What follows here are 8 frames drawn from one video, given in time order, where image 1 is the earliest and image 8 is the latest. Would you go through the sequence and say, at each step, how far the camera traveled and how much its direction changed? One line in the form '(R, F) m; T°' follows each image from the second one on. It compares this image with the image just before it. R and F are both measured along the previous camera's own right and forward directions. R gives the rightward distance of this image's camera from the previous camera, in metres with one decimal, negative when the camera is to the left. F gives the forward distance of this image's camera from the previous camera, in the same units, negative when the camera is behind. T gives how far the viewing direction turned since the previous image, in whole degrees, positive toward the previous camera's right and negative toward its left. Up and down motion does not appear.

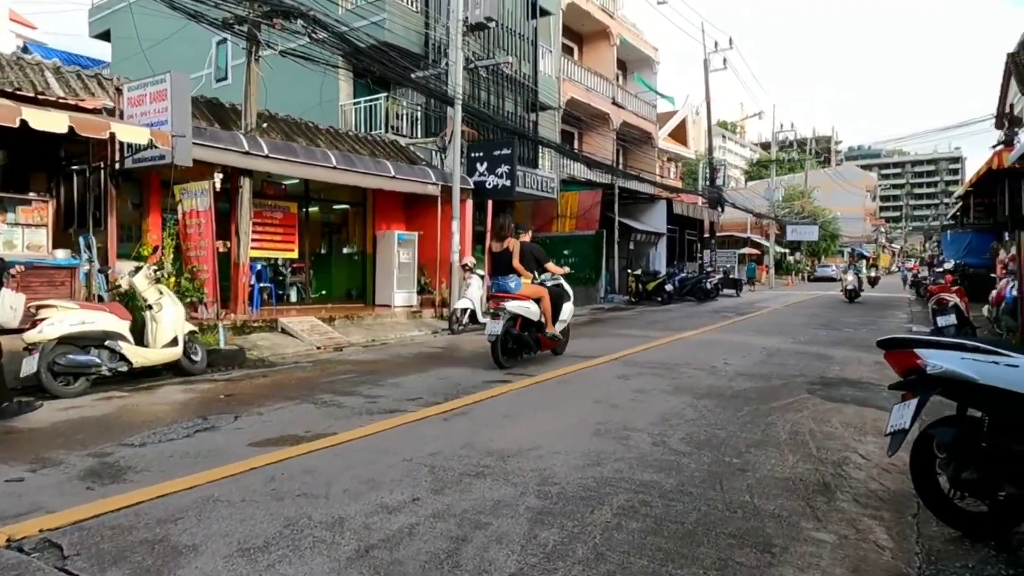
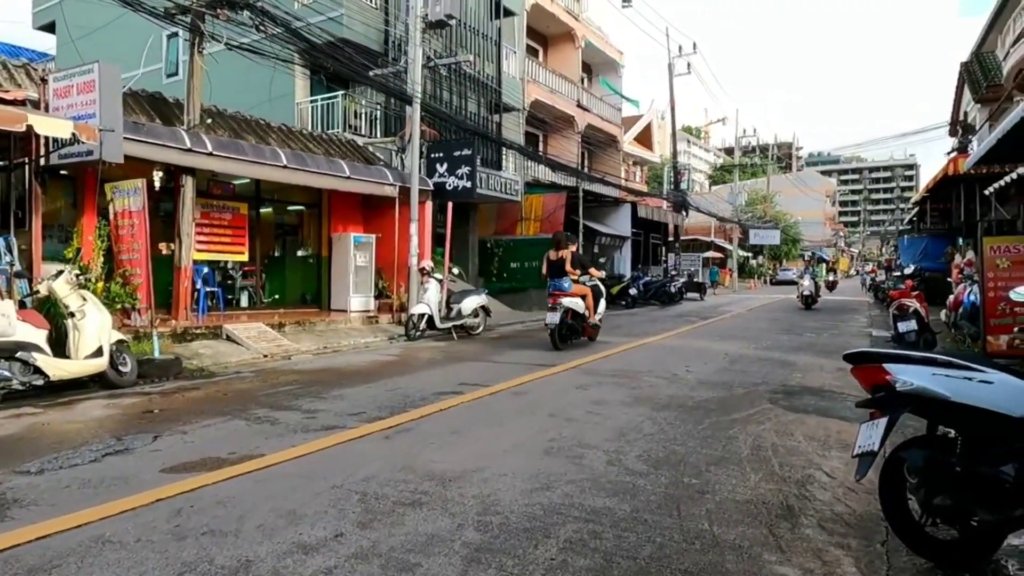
(+0.1, +0.3) m; +3°
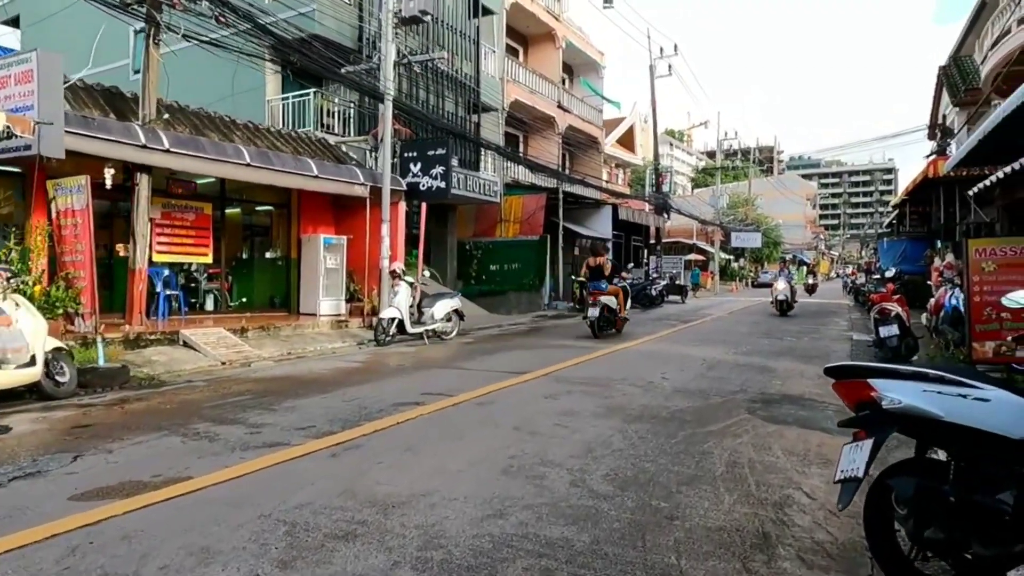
(+0.2, +0.4) m; +1°
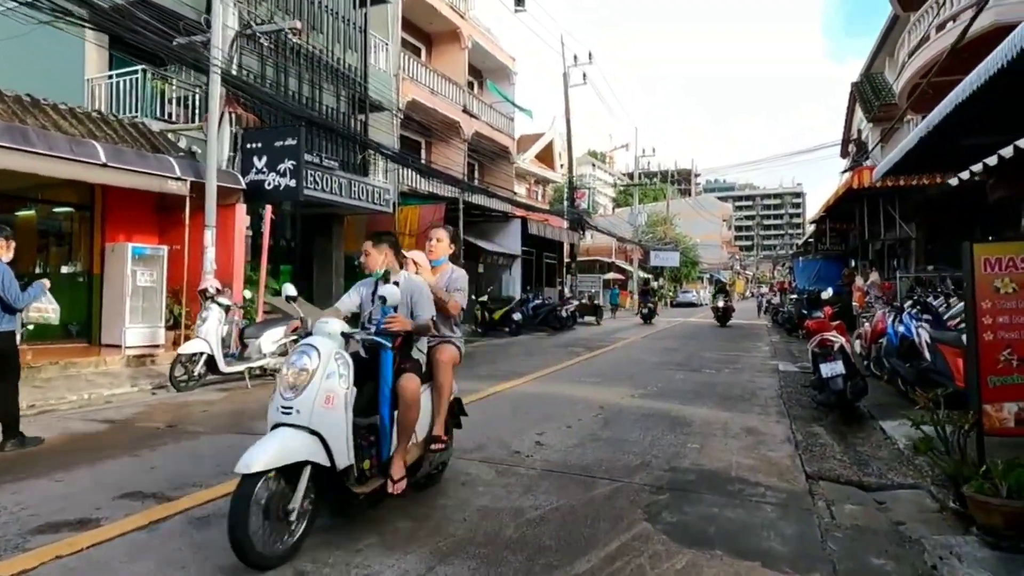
(+1.0, +2.3) m; +6°
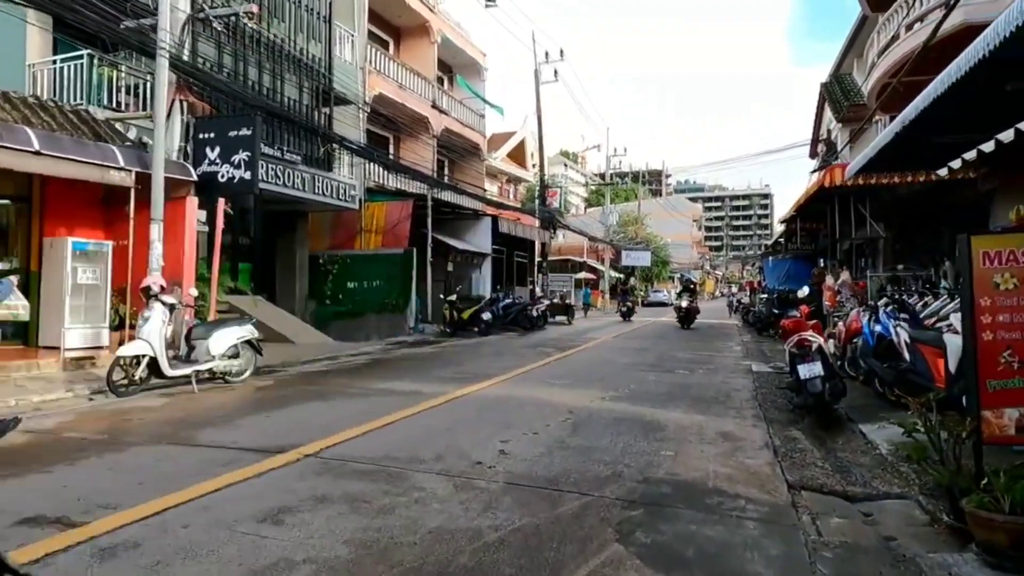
(+0.1, +0.4) m; +2°
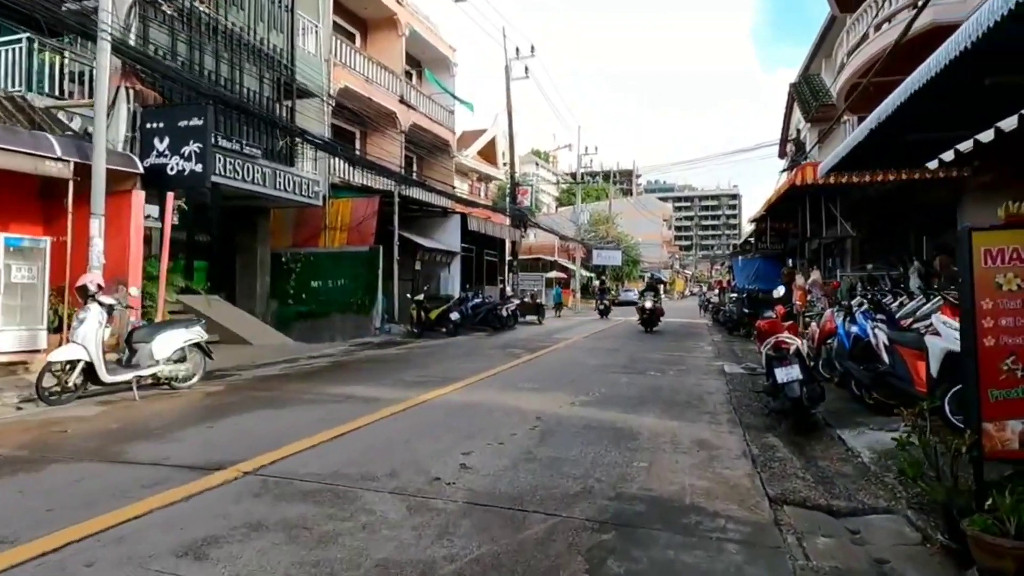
(+0.1, +0.4) m; +2°
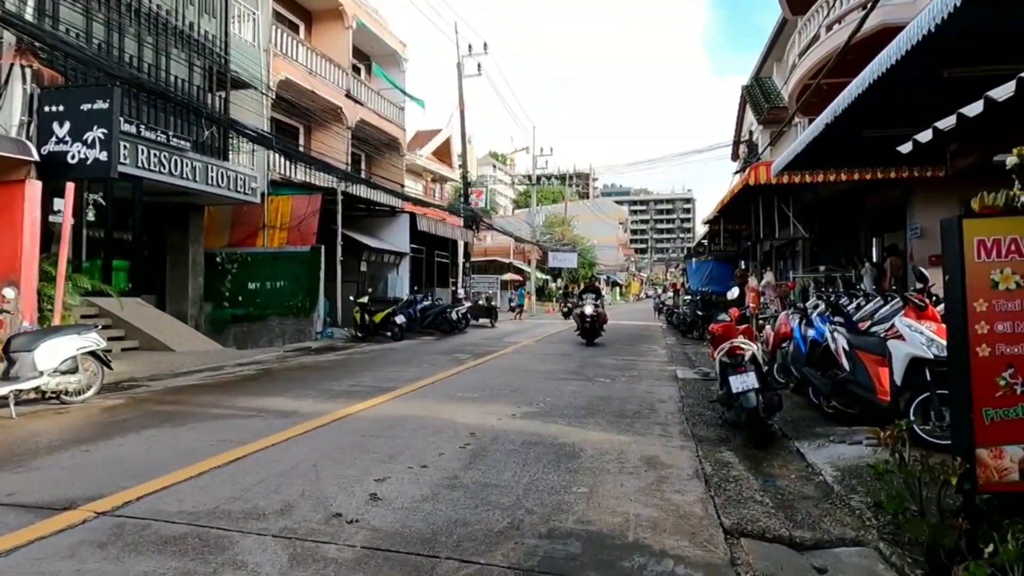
(+0.2, +0.6) m; +4°
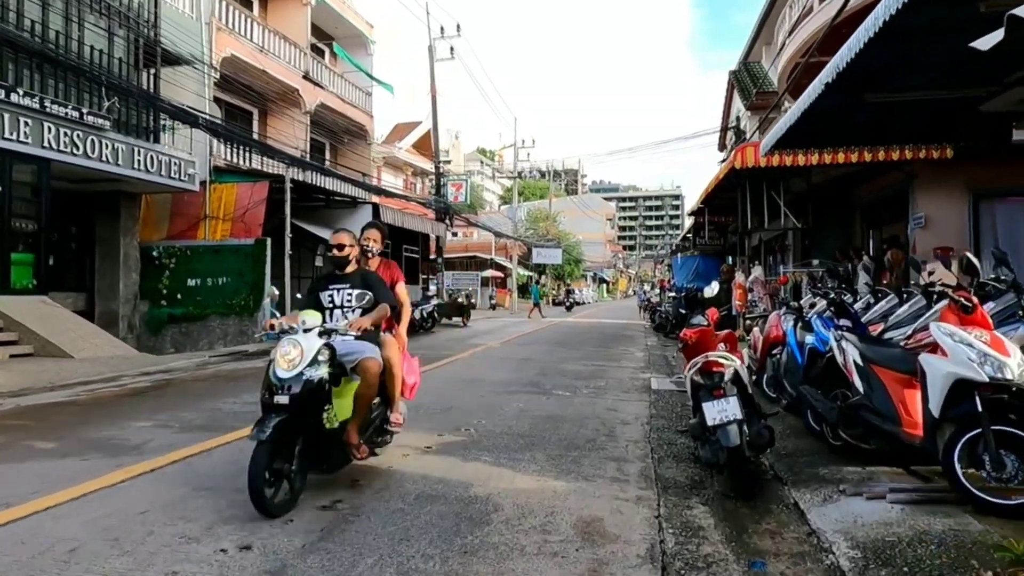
(+0.6, +1.5) m; +1°
